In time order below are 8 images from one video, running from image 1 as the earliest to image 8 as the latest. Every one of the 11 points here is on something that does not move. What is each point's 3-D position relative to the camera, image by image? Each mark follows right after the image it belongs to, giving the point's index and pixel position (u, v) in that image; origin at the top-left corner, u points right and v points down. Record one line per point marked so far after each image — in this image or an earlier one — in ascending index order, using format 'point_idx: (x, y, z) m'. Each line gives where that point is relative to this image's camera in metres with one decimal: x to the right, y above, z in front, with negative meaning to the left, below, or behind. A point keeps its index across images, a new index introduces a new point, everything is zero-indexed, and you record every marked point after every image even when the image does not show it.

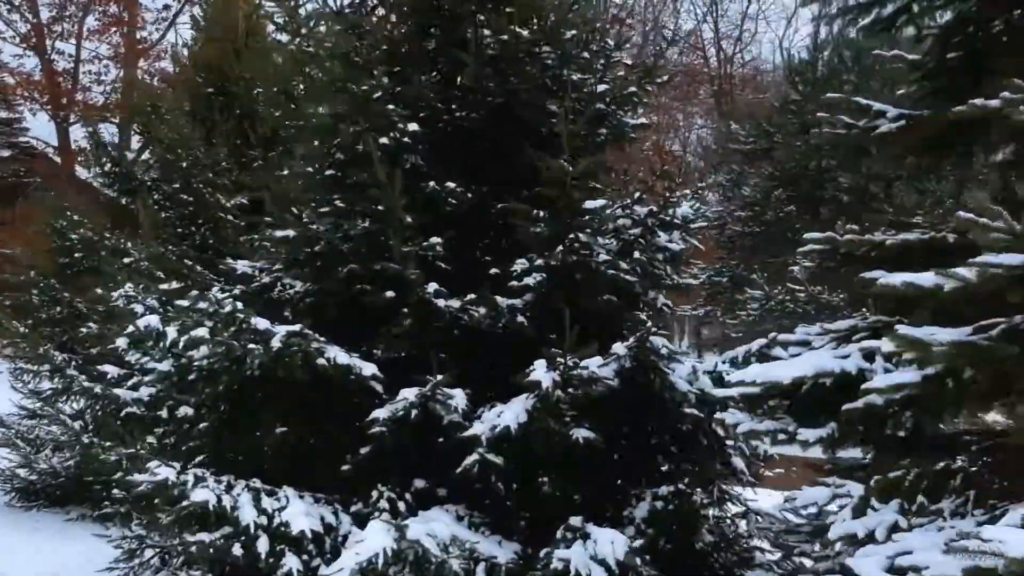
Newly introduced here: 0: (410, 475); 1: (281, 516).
0: (-0.5, -0.9, +4.6) m
1: (-1.0, -1.0, +4.1) m
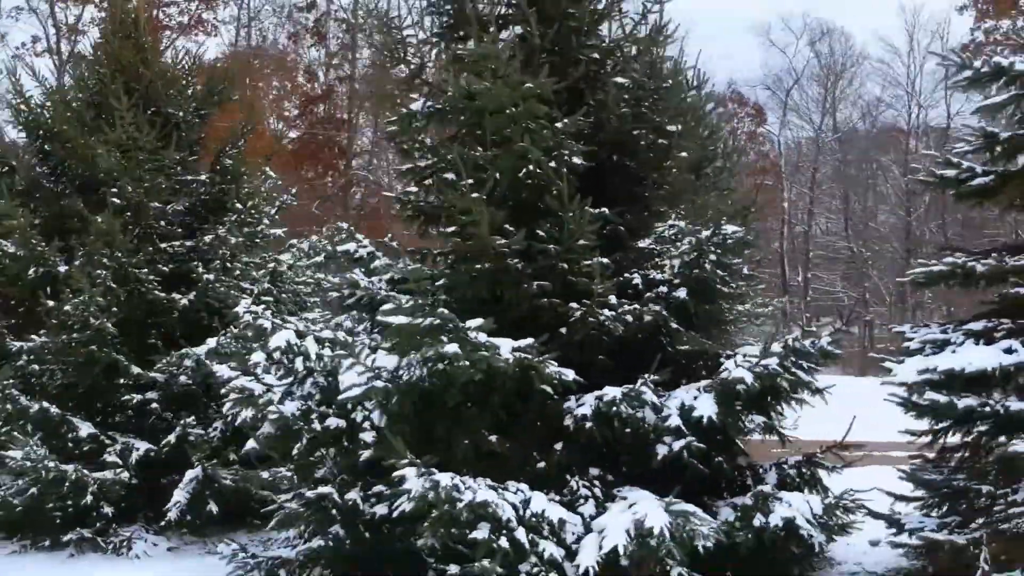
0: (+0.4, -0.9, +5.2) m
1: (+0.1, -1.0, +4.7) m
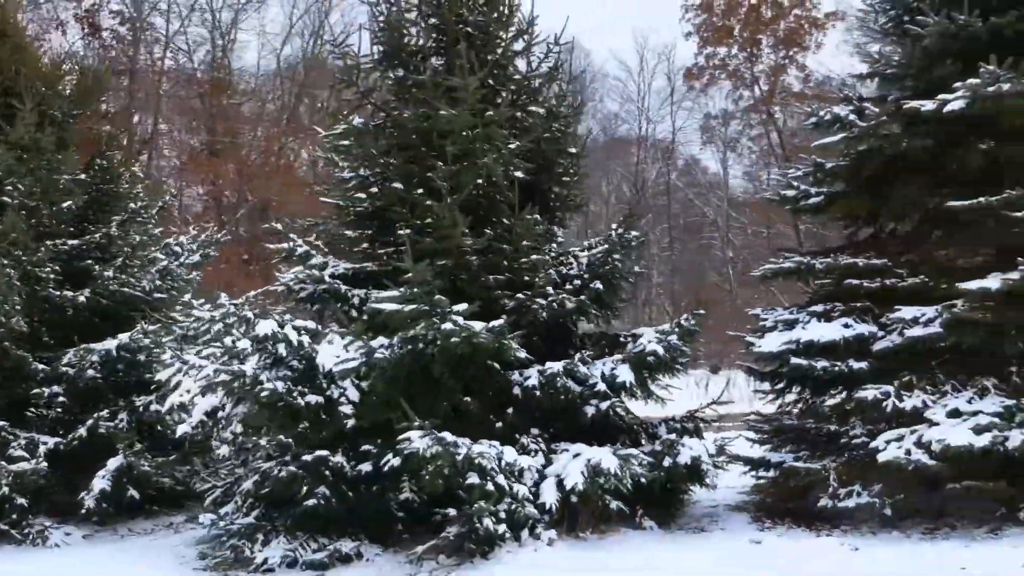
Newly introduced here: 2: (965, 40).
0: (+0.1, -0.9, +6.4) m
1: (0.0, -1.0, +5.7) m
2: (+2.8, +1.5, +6.2) m
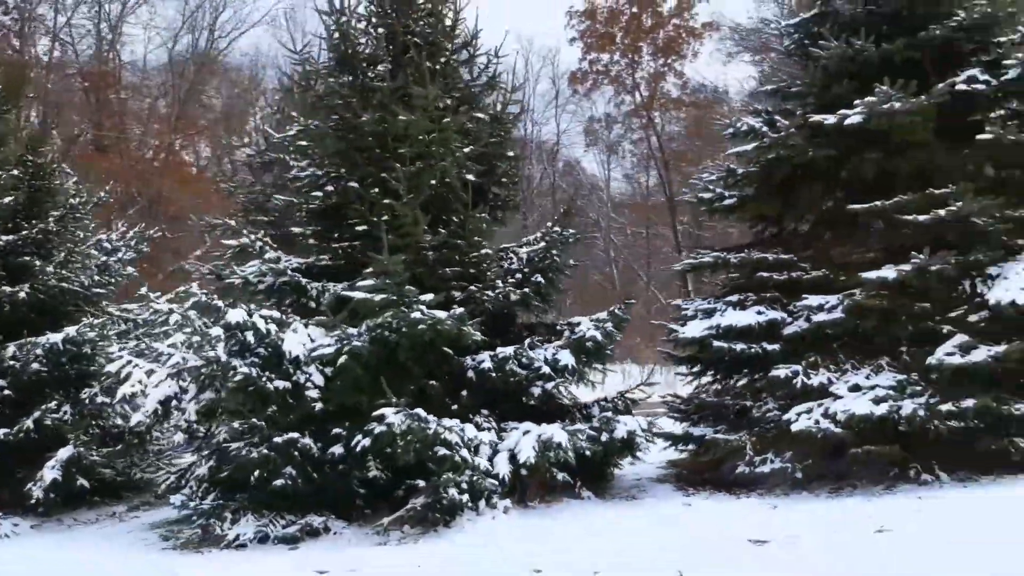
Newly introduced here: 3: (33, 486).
0: (-0.2, -0.8, +7.0) m
1: (-0.3, -0.9, +6.3) m
2: (+2.5, +1.6, +7.1) m
3: (-3.8, -1.6, +7.8) m
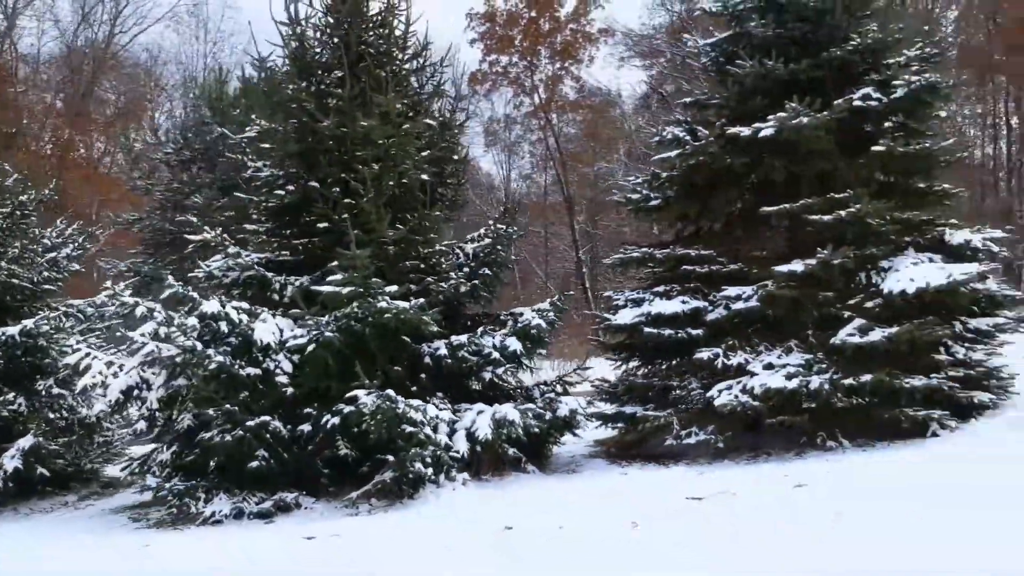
0: (-0.6, -0.8, +7.6) m
1: (-0.6, -0.9, +6.9) m
2: (+2.1, +1.7, +8.0) m
3: (-4.2, -1.5, +8.0) m
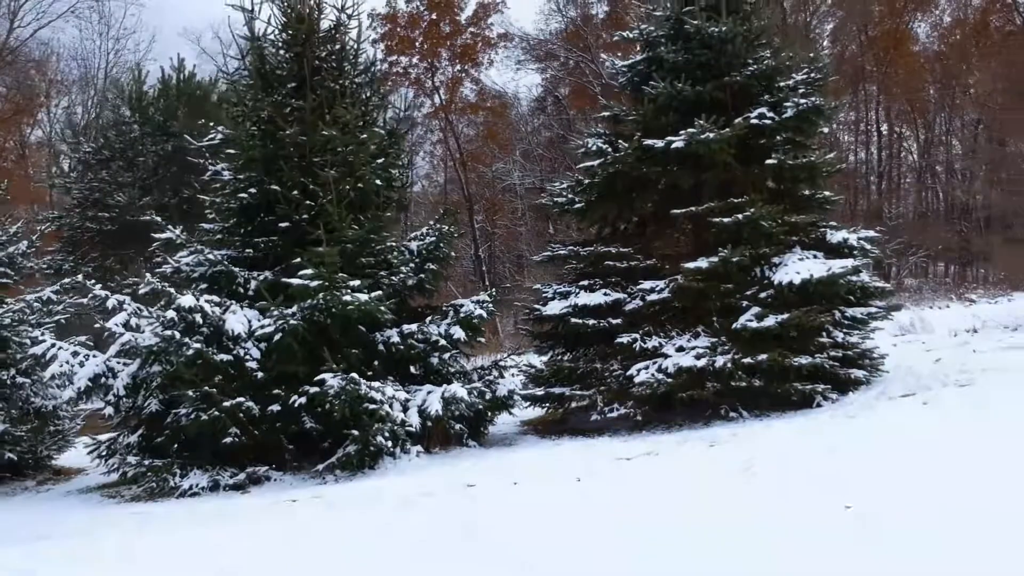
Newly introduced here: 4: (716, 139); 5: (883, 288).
0: (-1.1, -0.7, +8.4) m
1: (-1.0, -0.8, +7.7) m
2: (+1.5, +1.7, +9.1) m
3: (-4.7, -1.5, +8.4) m
4: (+1.8, +1.3, +8.5) m
5: (+3.3, 0.0, +8.7) m
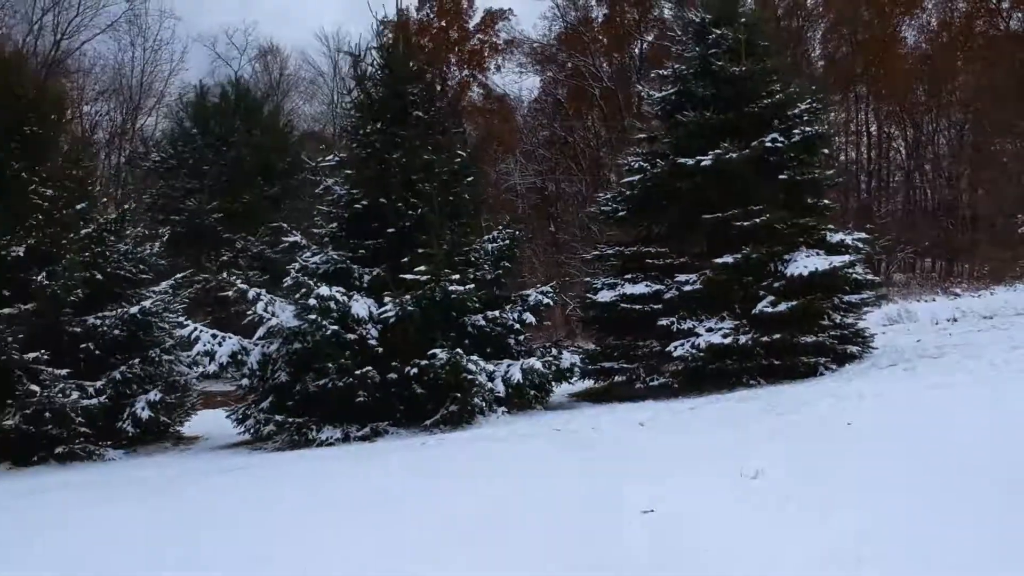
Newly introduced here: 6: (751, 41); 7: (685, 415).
0: (-0.4, -0.7, +10.4) m
1: (-0.3, -0.8, +9.7) m
2: (+2.2, +1.8, +11.1) m
3: (-4.0, -1.4, +10.4) m
4: (+2.4, +1.4, +10.5) m
5: (+3.9, +0.1, +10.7) m
6: (+2.8, +2.9, +11.4) m
7: (+1.6, -1.2, +9.0) m
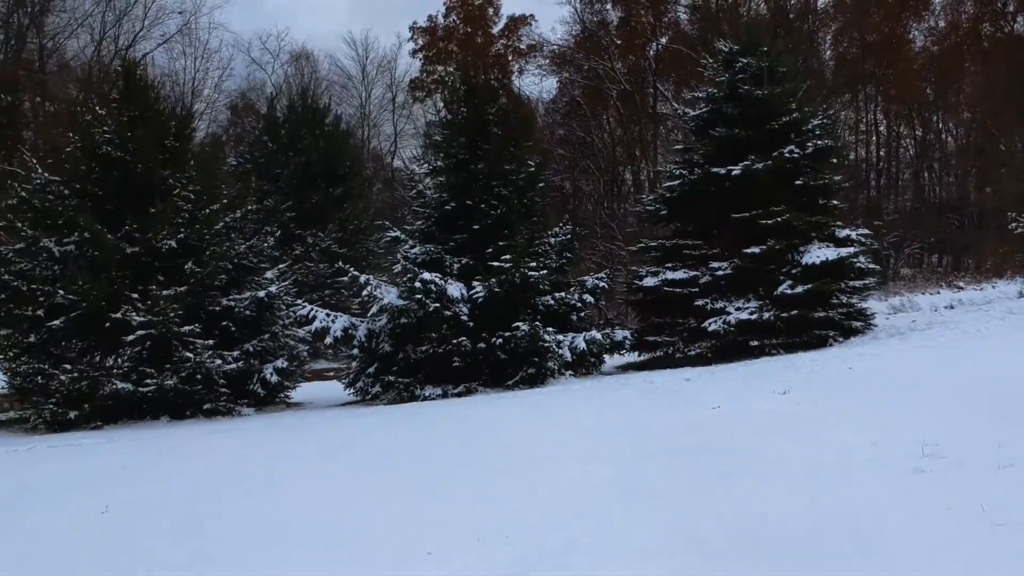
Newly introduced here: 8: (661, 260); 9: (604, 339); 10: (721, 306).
0: (+0.4, -0.5, +12.6) m
1: (+0.5, -0.6, +11.9) m
2: (+3.0, +2.0, +13.3) m
3: (-3.2, -1.2, +12.6) m
4: (+3.2, +1.5, +12.7) m
5: (+4.7, +0.3, +12.9) m
6: (+3.6, +3.0, +13.6) m
7: (+2.3, -1.0, +11.2) m
8: (+2.1, +0.4, +13.9) m
9: (+1.1, -0.7, +12.7) m
10: (+2.7, -0.2, +12.8) m
